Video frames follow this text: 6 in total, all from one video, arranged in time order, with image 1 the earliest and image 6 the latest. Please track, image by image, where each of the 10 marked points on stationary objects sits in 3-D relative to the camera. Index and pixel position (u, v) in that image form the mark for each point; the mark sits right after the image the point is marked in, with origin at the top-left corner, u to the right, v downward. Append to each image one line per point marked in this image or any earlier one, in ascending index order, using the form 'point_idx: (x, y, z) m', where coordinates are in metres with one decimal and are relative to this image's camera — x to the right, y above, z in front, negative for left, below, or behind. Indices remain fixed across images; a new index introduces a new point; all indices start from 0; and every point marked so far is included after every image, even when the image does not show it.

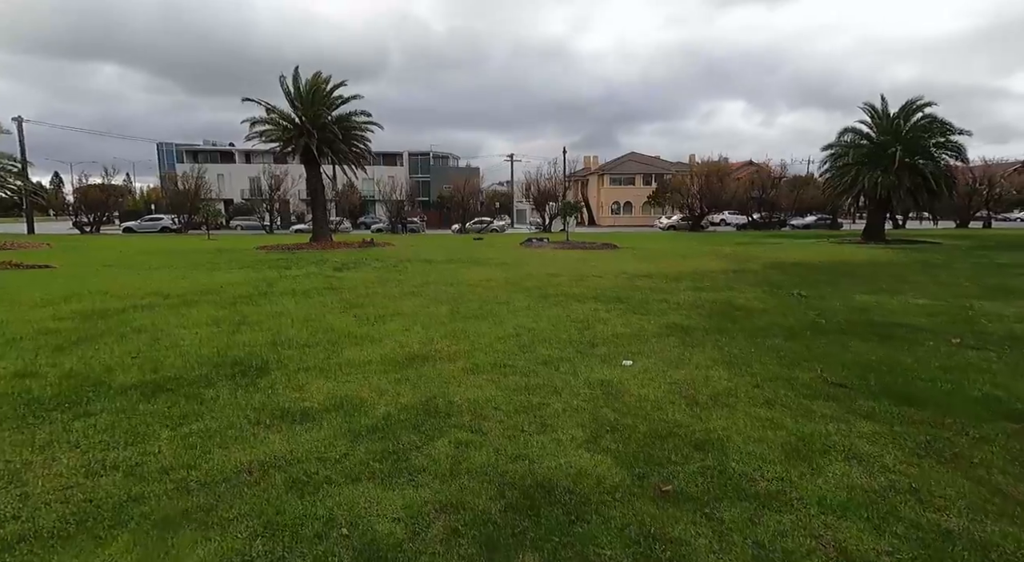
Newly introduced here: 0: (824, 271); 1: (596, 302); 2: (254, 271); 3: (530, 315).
0: (+7.6, +0.2, +14.5) m
1: (+1.3, -0.4, +9.2) m
2: (-6.4, +0.2, +15.1) m
3: (+0.2, -0.6, +7.9) m
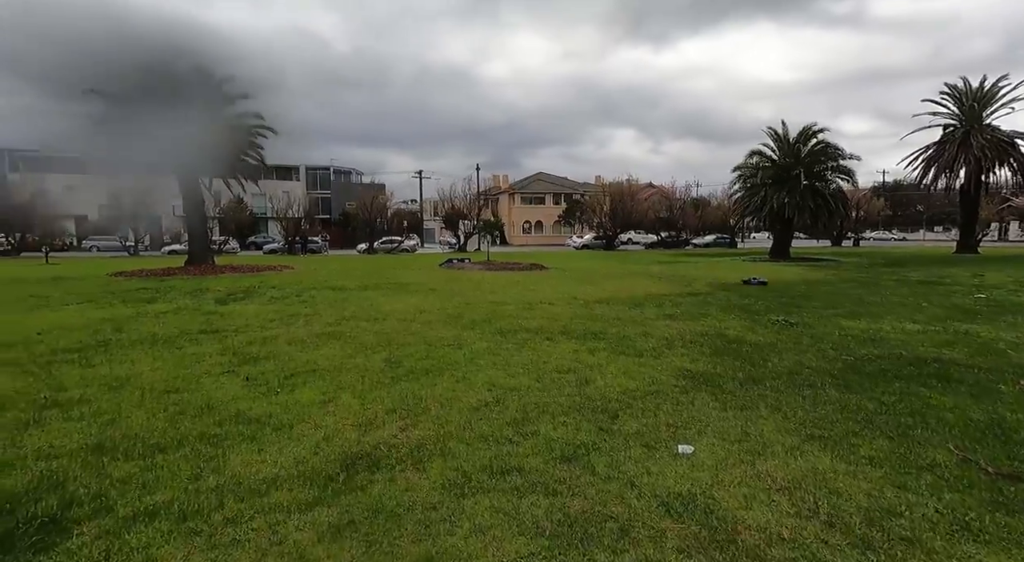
0: (+6.0, -0.2, +13.6) m
1: (+0.7, -0.8, +7.3) m
2: (-7.8, -0.5, +11.8) m
3: (-0.1, -0.9, +5.8) m
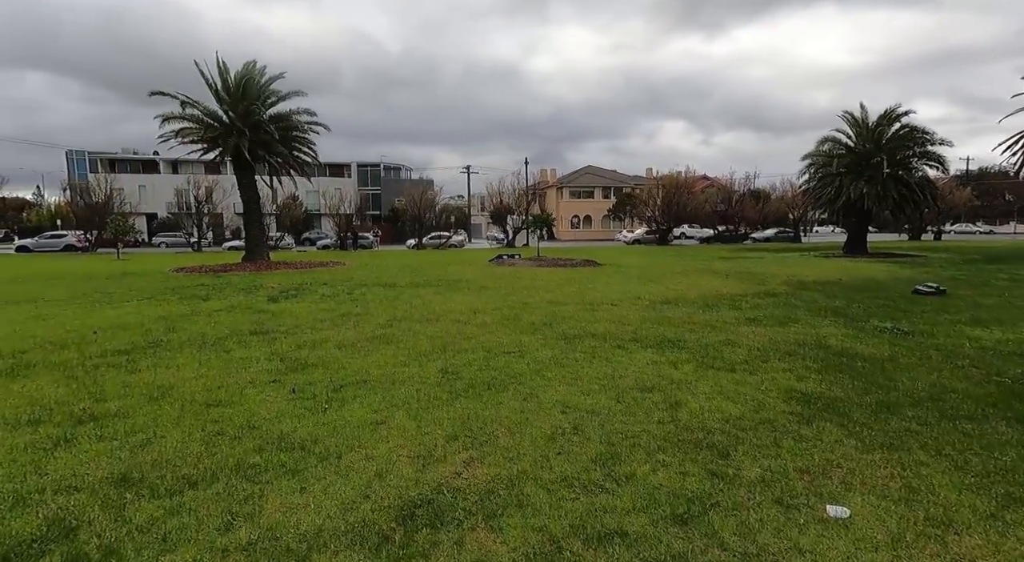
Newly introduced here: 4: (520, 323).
0: (+7.2, -0.2, +12.3) m
1: (+1.4, -0.8, +6.5) m
2: (-6.7, -0.4, +11.6) m
3: (+0.5, -1.0, +5.0) m
4: (+0.1, -0.6, +9.1) m
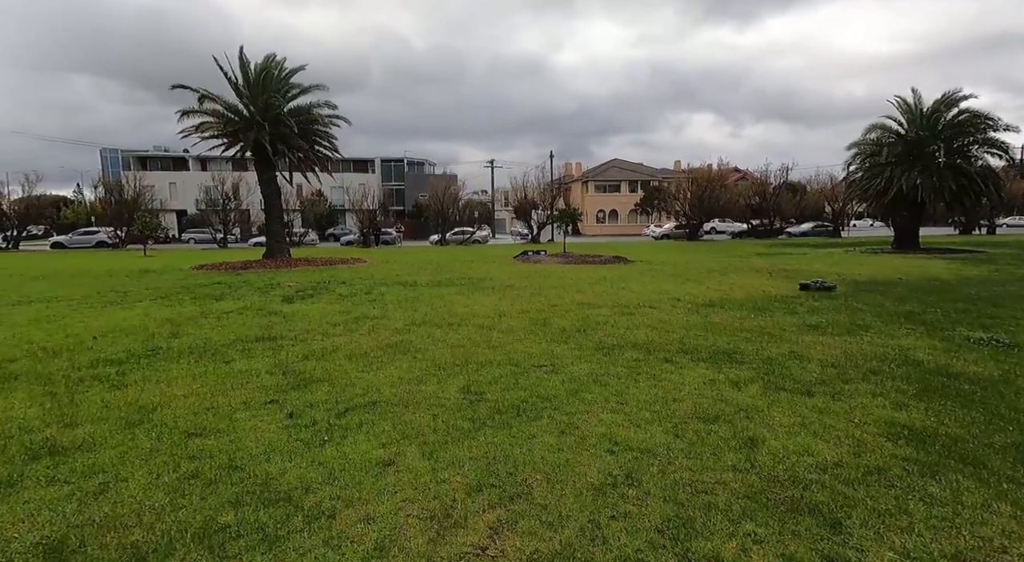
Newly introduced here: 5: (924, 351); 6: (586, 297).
0: (+7.8, -0.2, +11.1) m
1: (+1.7, -0.9, +5.5) m
2: (-6.1, -0.4, +11.0) m
3: (+0.7, -1.0, +4.2) m
4: (+0.5, -0.6, +8.2) m
5: (+4.4, -0.7, +6.4) m
6: (+1.4, -0.3, +11.7) m
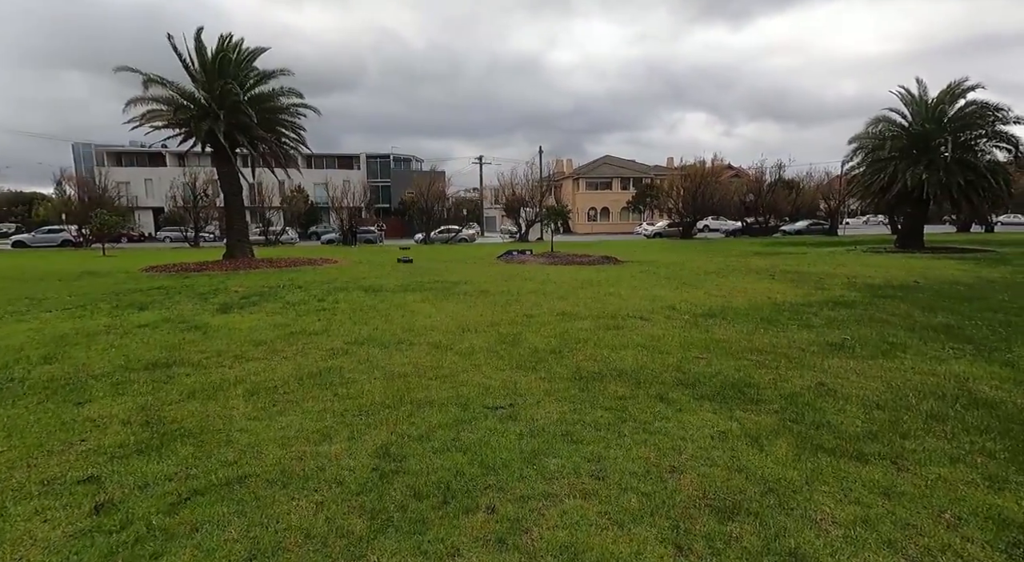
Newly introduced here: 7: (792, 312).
0: (+7.3, -0.3, +9.7) m
1: (+1.3, -1.0, +4.1) m
2: (-6.6, -0.5, +9.5) m
3: (+0.3, -1.1, +2.7) m
4: (+0.1, -0.8, +6.7) m
5: (+3.9, -0.8, +4.9) m
6: (+1.0, -0.4, +10.2) m
7: (+4.4, -0.4, +9.4) m
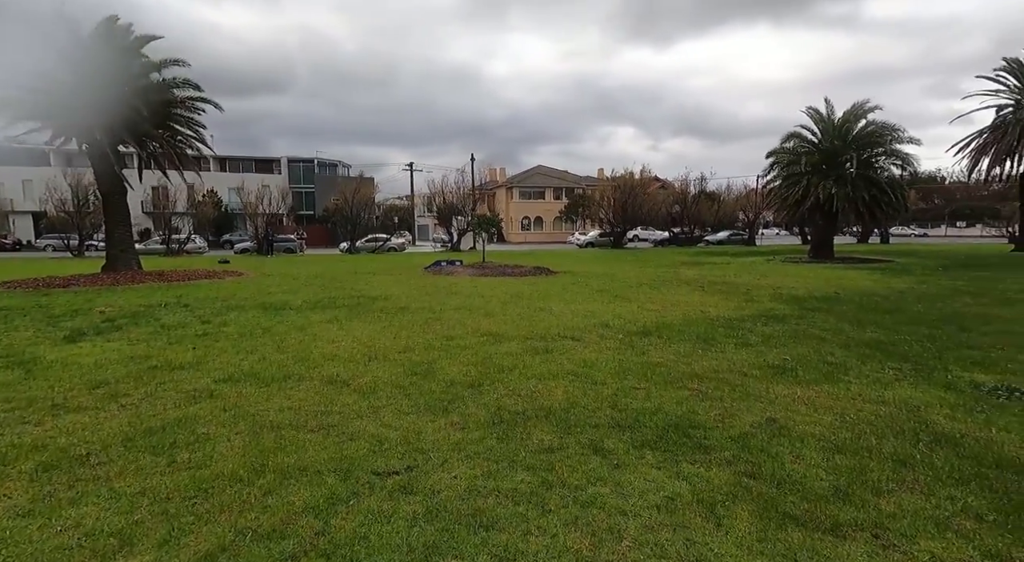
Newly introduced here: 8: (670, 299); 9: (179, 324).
0: (+6.1, -0.5, +9.5) m
1: (+0.8, -1.2, +3.2) m
2: (-7.7, -0.8, +7.7) m
3: (-0.1, -1.3, +1.7) m
4: (-0.8, -1.0, +5.7) m
5: (+3.3, -1.0, +4.4) m
6: (-0.3, -0.6, +9.3) m
7: (+3.2, -0.6, +8.8) m
8: (+3.2, -0.4, +12.1) m
9: (-4.9, -0.6, +9.0) m
